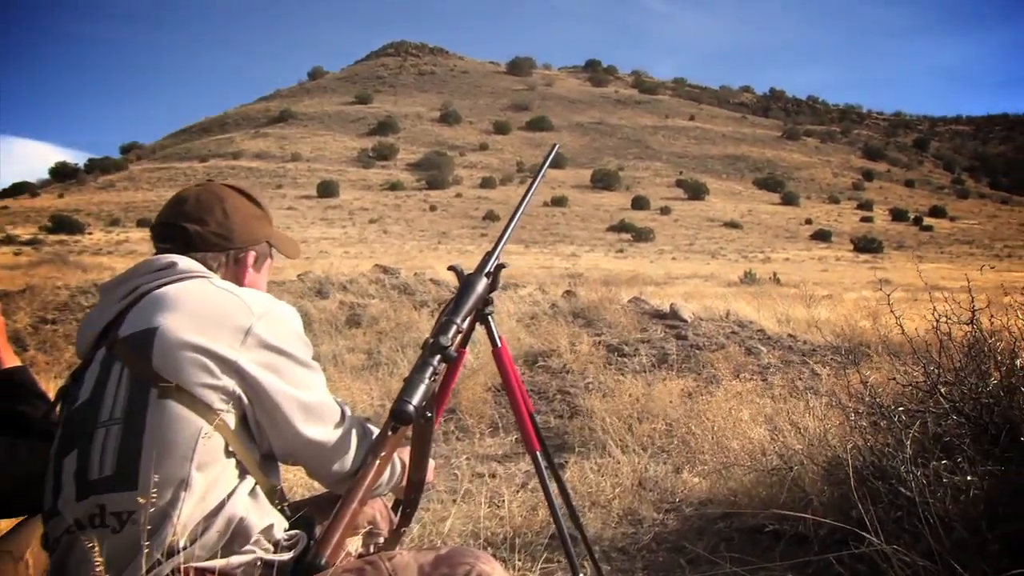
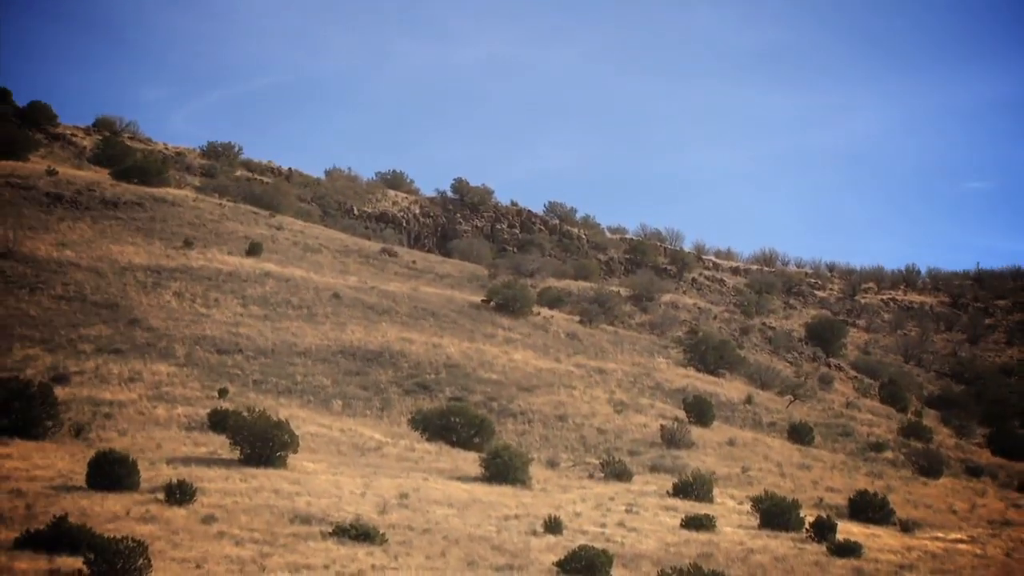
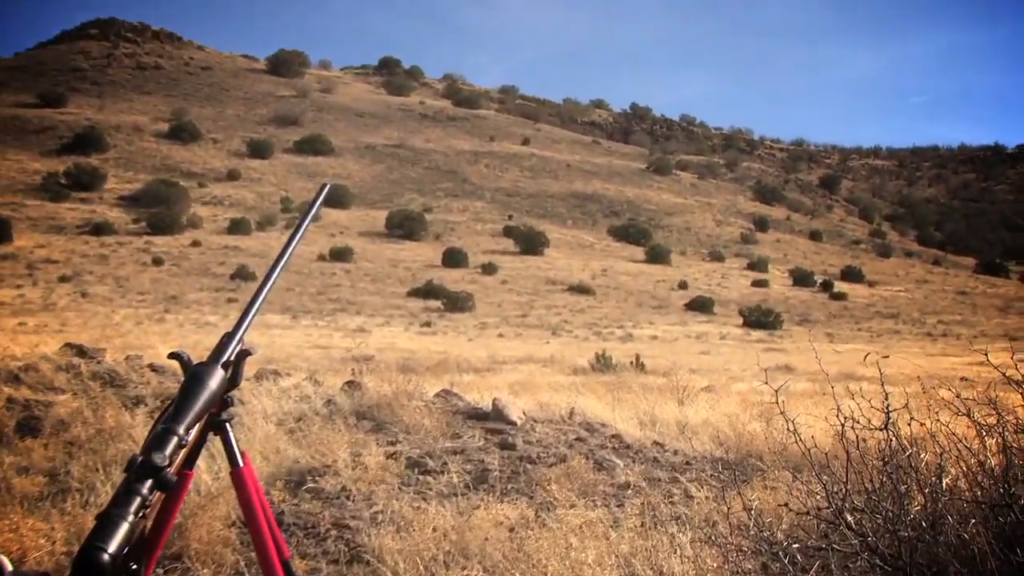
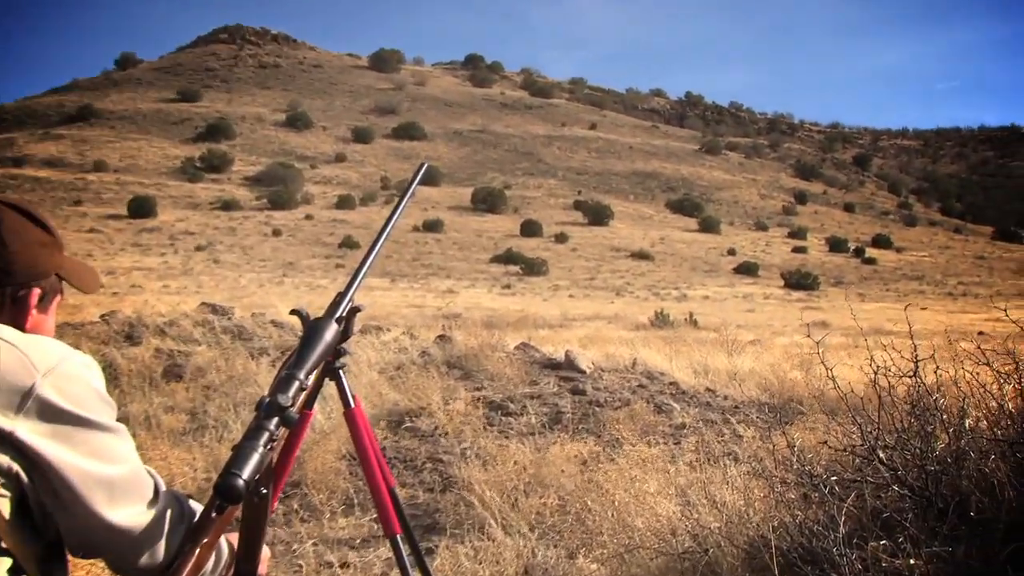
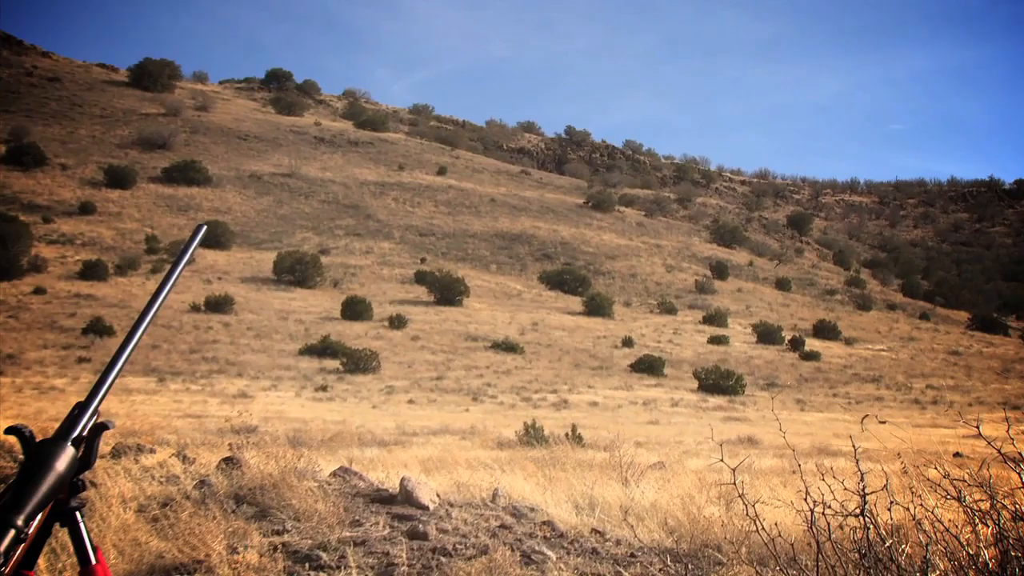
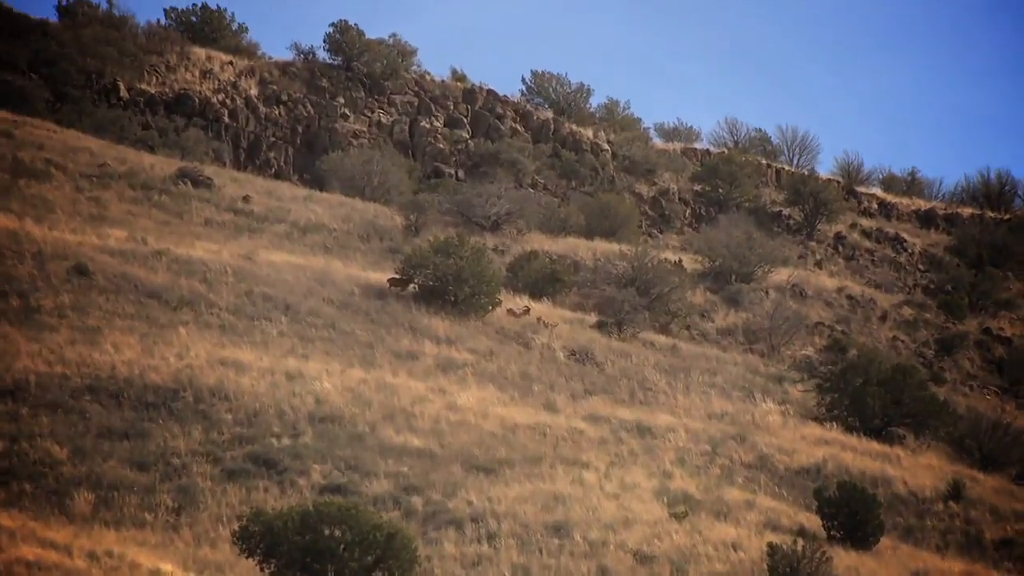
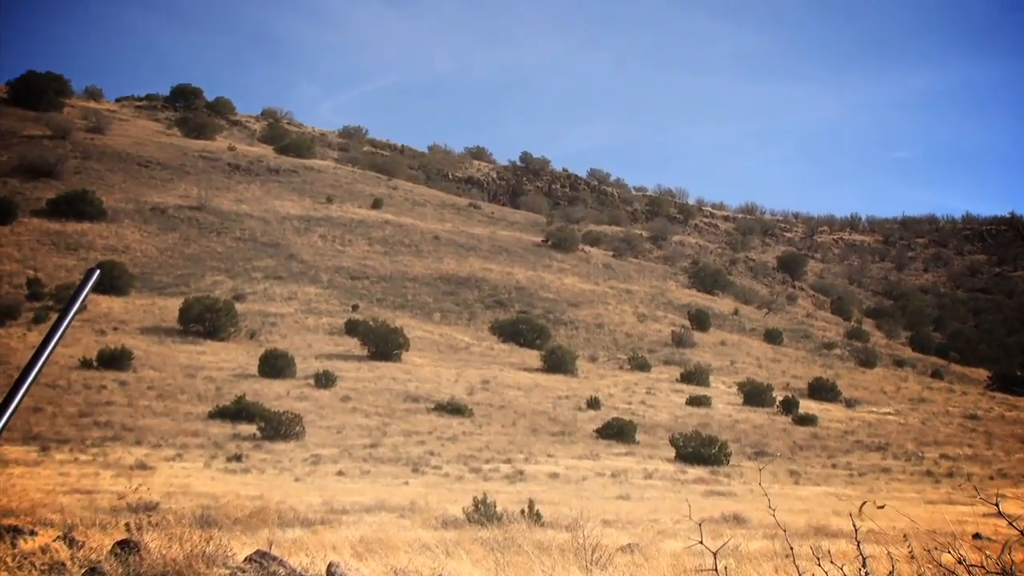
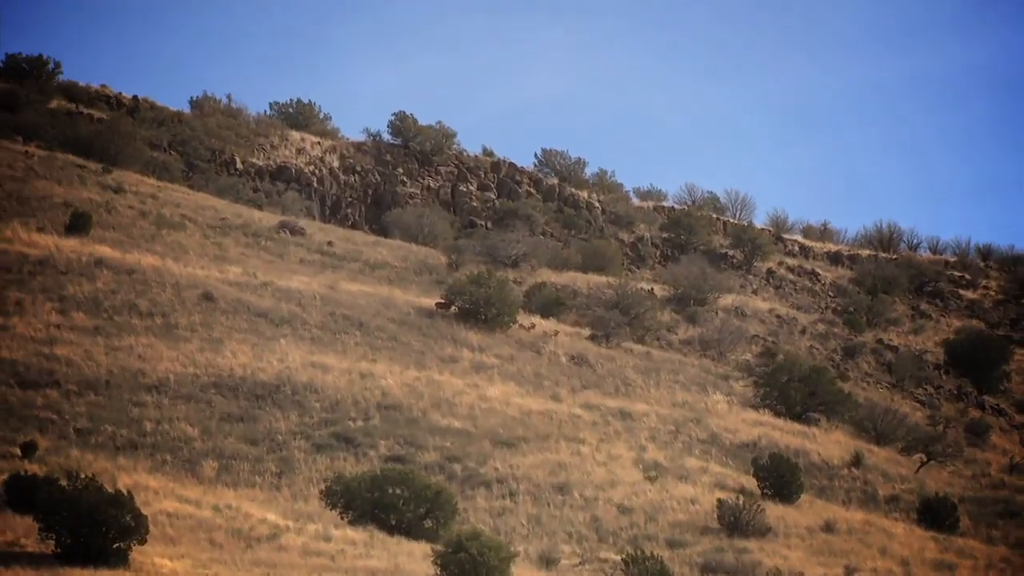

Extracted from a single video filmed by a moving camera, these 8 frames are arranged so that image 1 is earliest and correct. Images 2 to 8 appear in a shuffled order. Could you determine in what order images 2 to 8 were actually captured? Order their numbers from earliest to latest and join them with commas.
4, 3, 5, 7, 2, 8, 6
